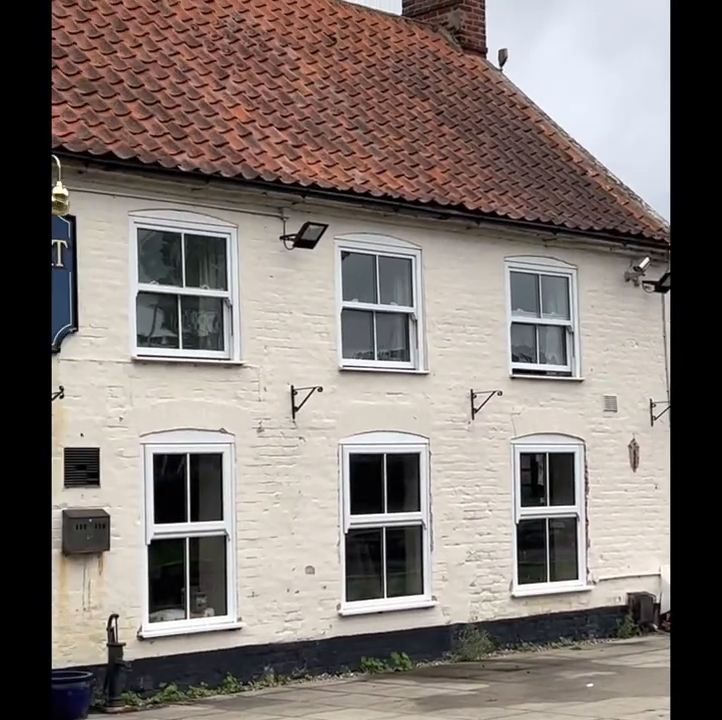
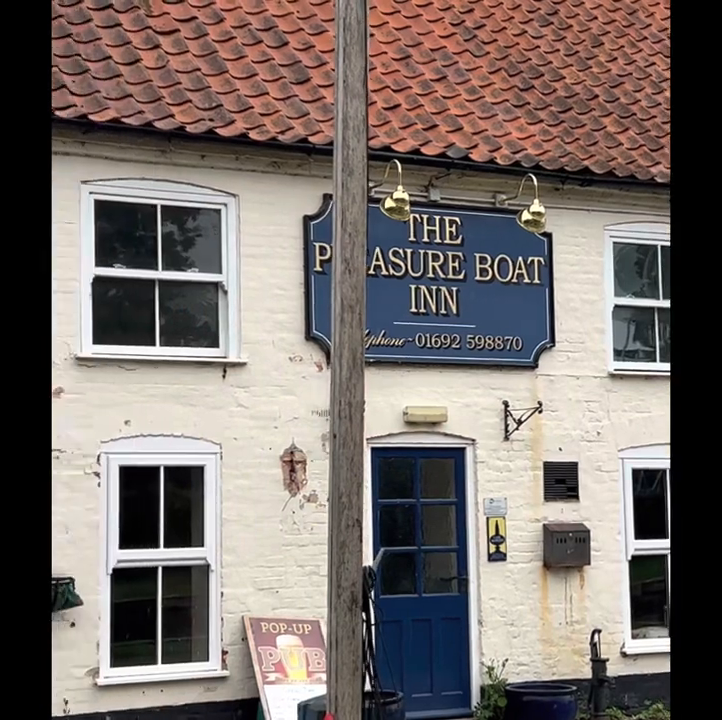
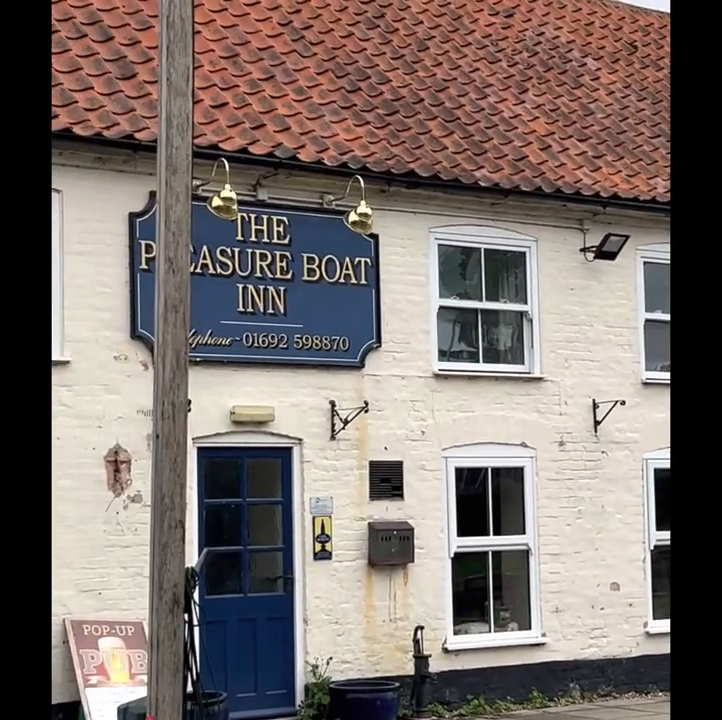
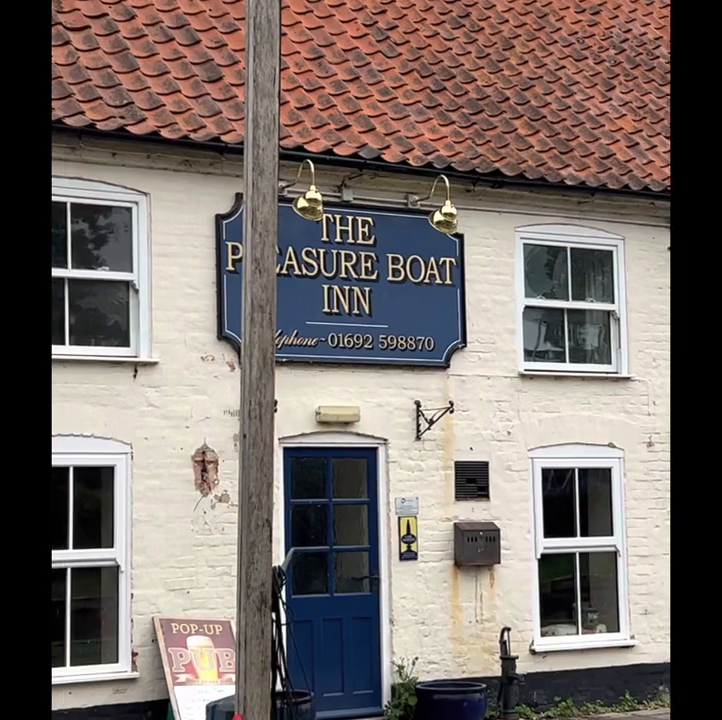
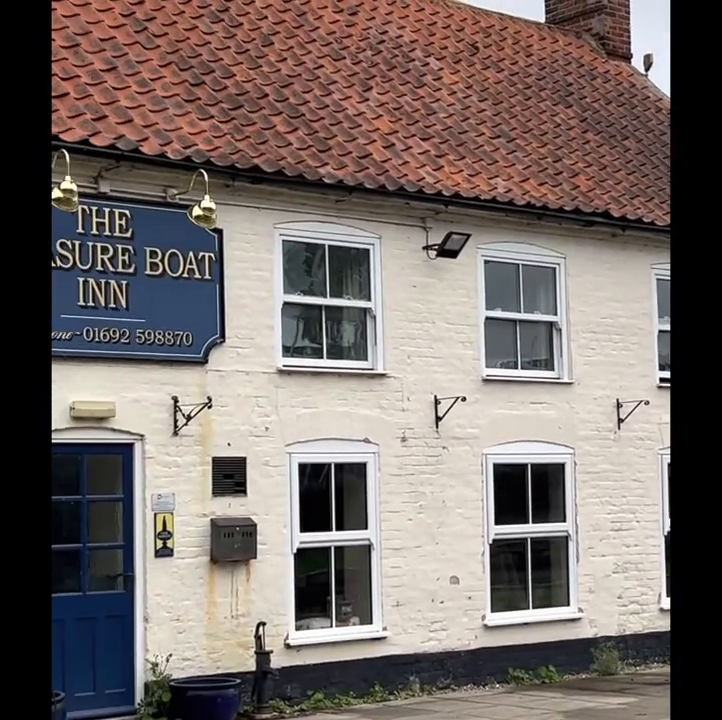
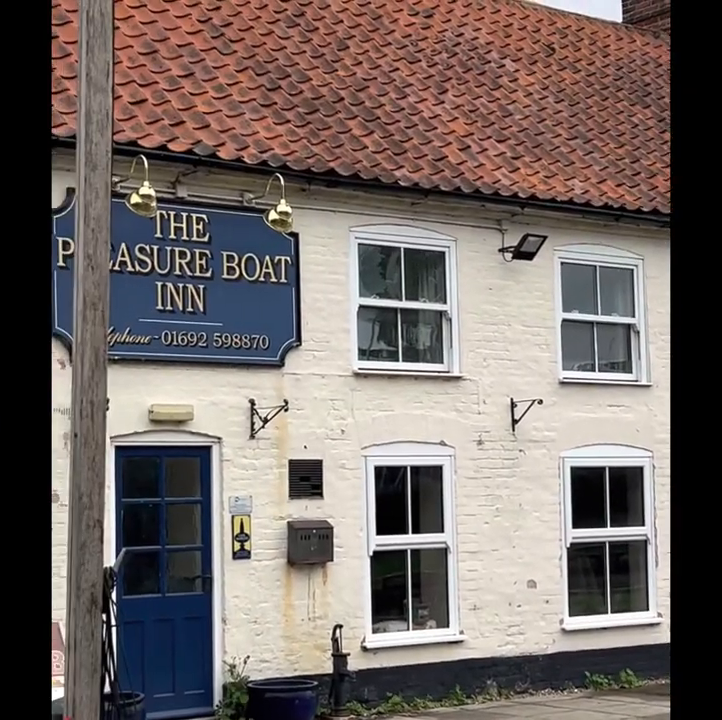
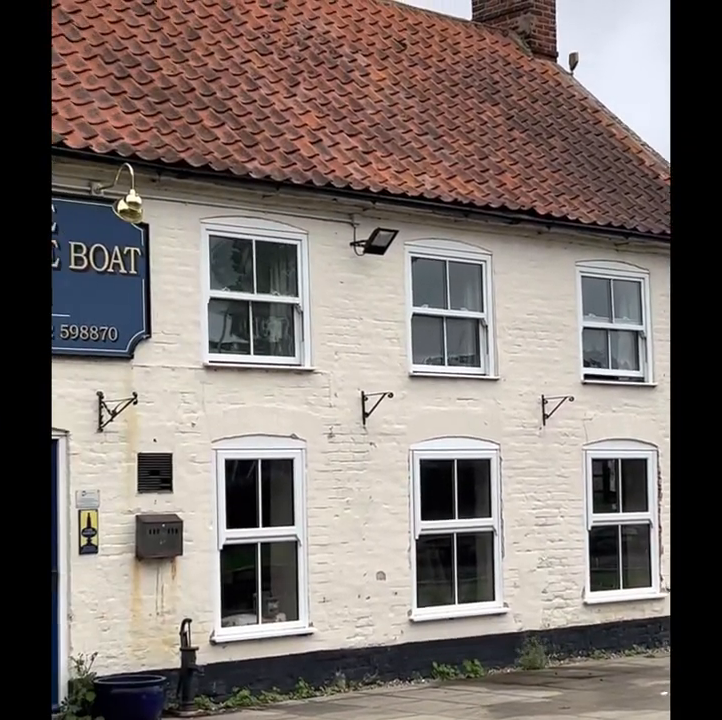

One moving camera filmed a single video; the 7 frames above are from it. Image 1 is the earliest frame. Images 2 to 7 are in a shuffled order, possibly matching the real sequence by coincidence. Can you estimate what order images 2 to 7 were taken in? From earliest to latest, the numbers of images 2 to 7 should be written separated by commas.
7, 5, 6, 3, 4, 2
